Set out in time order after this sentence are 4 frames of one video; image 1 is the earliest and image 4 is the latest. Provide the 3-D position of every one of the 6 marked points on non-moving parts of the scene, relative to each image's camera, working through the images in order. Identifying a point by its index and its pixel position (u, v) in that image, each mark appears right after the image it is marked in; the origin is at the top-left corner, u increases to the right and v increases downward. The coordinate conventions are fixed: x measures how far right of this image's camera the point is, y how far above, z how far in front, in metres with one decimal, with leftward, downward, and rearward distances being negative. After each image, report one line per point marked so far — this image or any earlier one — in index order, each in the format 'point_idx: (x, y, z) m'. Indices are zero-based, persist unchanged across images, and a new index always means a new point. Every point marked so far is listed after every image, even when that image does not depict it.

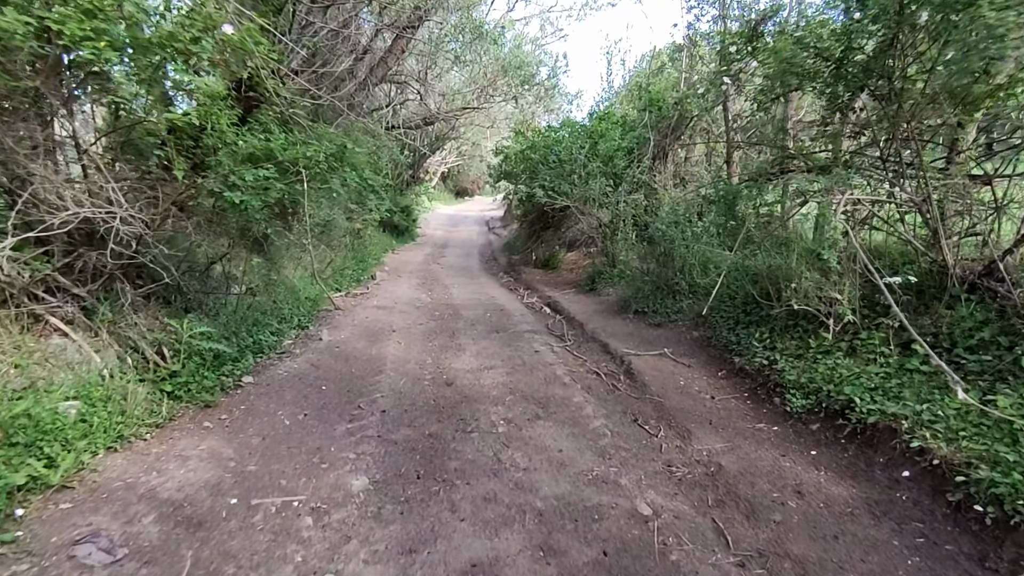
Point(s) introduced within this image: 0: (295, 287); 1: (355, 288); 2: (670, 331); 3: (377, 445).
0: (-3.1, 0.0, +7.5) m
1: (-2.8, 0.0, +9.7) m
2: (+1.9, -0.5, +6.6) m
3: (-0.9, -1.1, +3.7) m
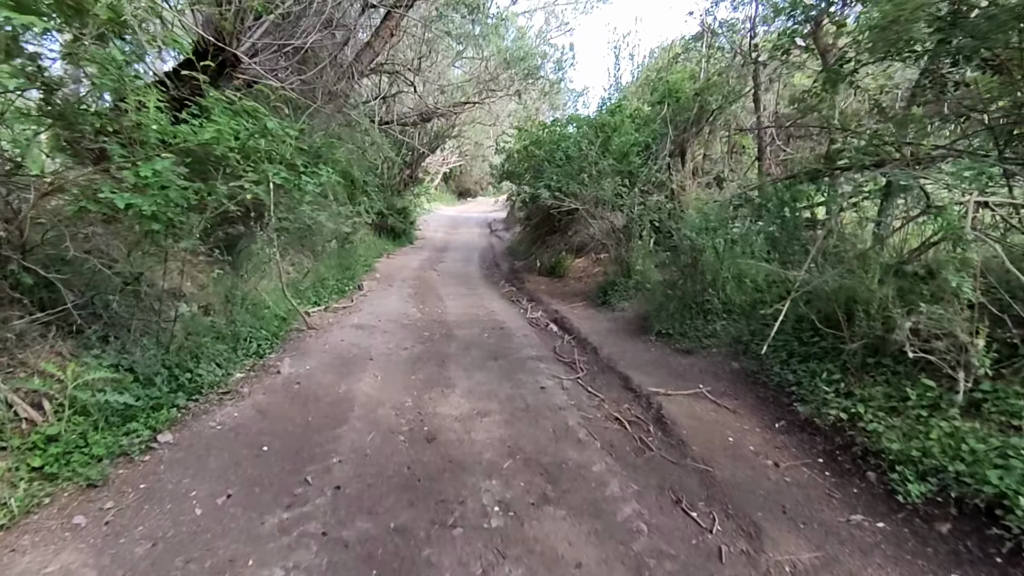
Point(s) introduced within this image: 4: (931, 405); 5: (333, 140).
0: (-3.0, -0.2, +6.5) m
1: (-2.8, -0.2, +8.6) m
2: (+1.9, -0.7, +5.4) m
3: (-0.9, -1.3, +2.6) m
4: (+2.6, -0.7, +3.3) m
5: (-2.7, +2.2, +8.0) m
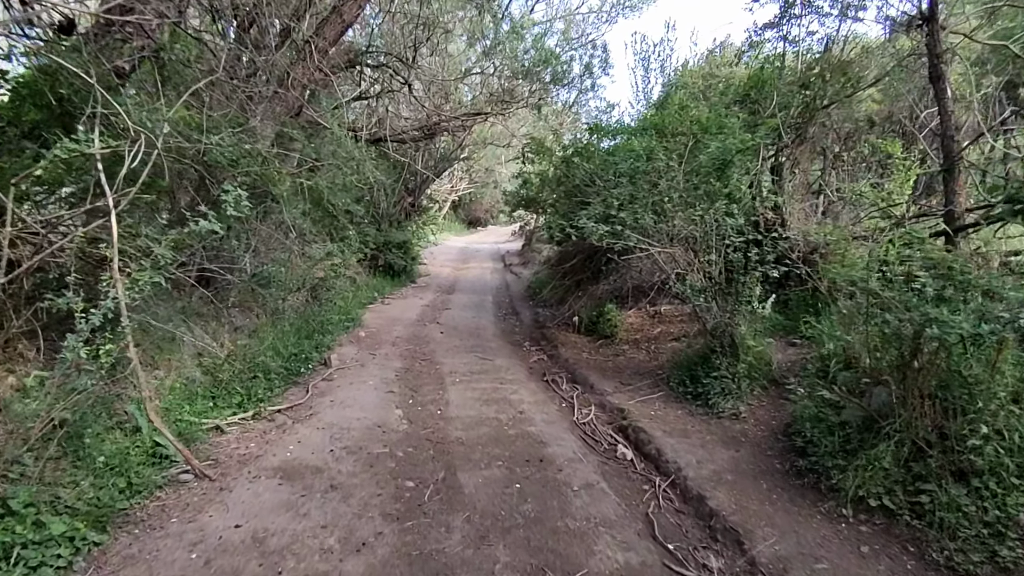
0: (-2.7, -1.0, +3.5) m
1: (-2.4, -1.1, +5.6) m
2: (+2.3, -1.4, +2.3) m
3: (-0.6, -1.9, -0.5) m
4: (+2.9, -1.3, +0.2) m
5: (-2.3, +1.3, +5.1) m
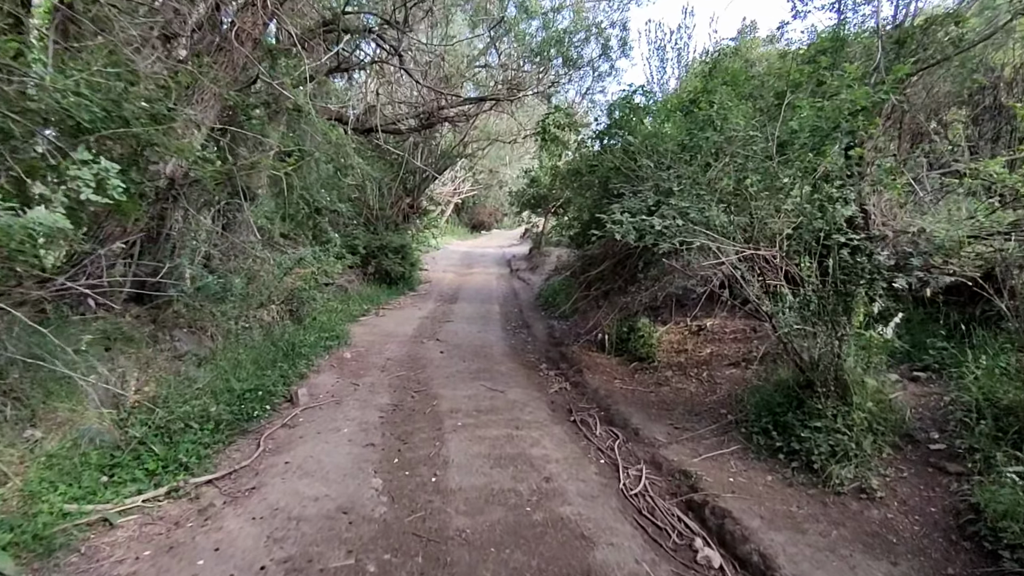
0: (-2.5, -1.1, +2.0) m
1: (-2.2, -1.3, +4.1) m
2: (+2.4, -1.5, +0.8) m
3: (-0.5, -1.9, -2.0) m
4: (+3.0, -1.4, -1.3) m
5: (-2.2, +1.2, +3.7) m
